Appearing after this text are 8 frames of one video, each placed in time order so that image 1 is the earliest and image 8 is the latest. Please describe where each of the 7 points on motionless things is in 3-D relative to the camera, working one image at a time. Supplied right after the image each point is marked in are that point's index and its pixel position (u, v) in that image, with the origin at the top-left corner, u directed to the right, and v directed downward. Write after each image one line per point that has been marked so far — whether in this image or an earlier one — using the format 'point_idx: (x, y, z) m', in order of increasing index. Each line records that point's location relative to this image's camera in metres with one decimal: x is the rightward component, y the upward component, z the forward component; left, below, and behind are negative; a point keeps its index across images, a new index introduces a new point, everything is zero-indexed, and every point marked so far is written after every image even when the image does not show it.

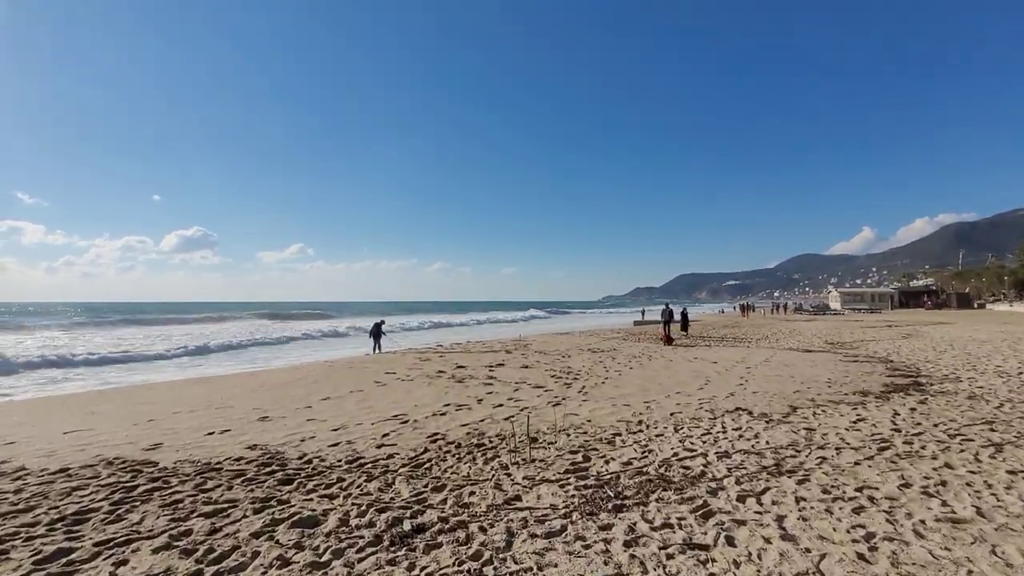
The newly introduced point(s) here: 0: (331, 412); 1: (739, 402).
0: (-2.7, -1.9, +7.4) m
1: (+3.8, -1.9, +8.0) m
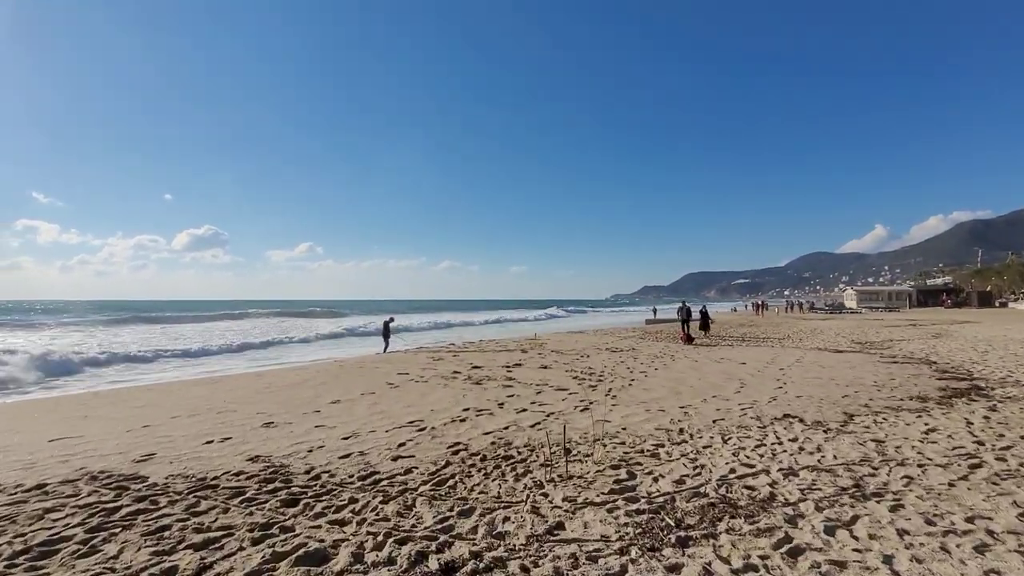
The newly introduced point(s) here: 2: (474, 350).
0: (-2.4, -1.8, +6.8) m
1: (+4.1, -1.8, +7.3) m
2: (-1.2, -2.0, +15.4) m
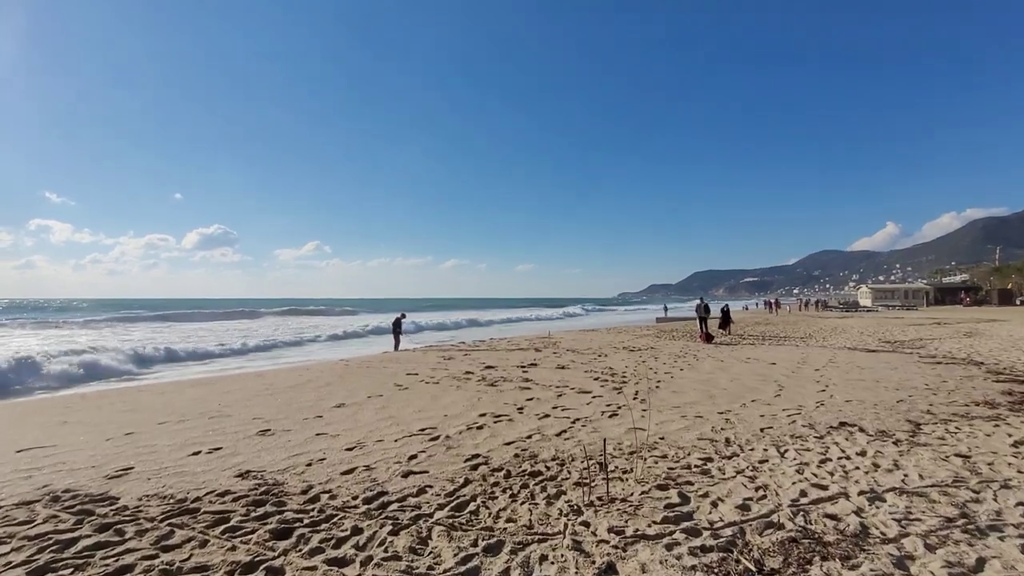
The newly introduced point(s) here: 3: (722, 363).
0: (-2.1, -1.7, +6.1) m
1: (+4.4, -1.7, +6.6) m
2: (-0.7, -1.9, +14.7) m
3: (+5.2, -1.9, +12.1) m
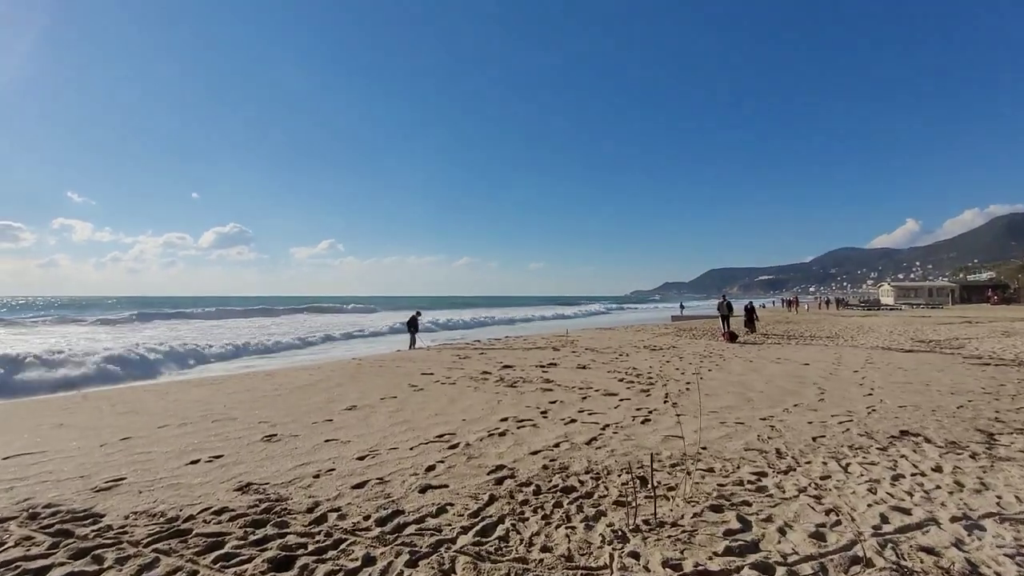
0: (-1.8, -1.6, +5.7) m
1: (+4.7, -1.6, +6.0) m
2: (-0.2, -1.8, +14.2) m
3: (+5.7, -1.8, +11.5) m
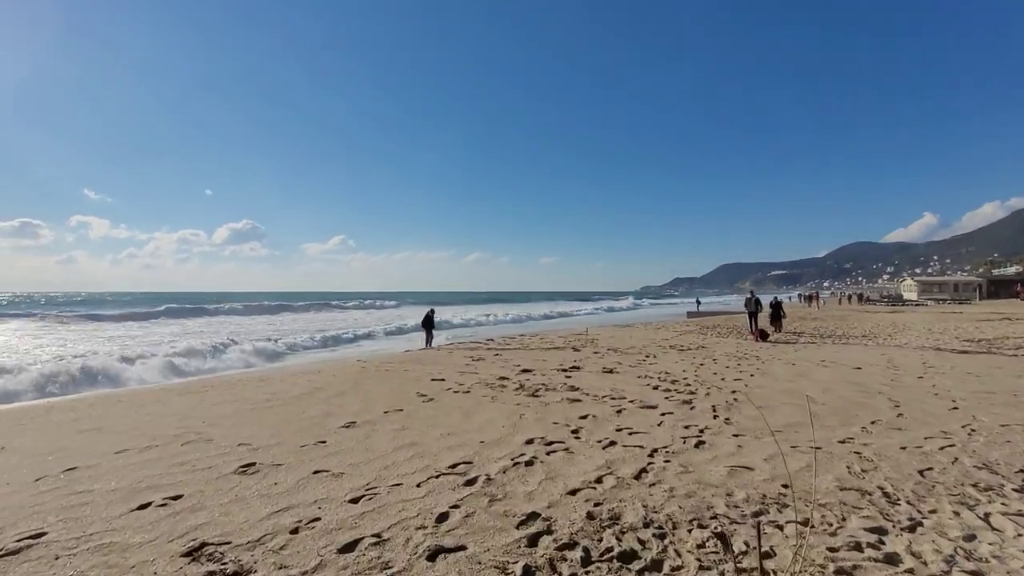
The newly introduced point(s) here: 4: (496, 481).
0: (-1.5, -1.6, +4.7) m
1: (+5.0, -1.6, +4.9) m
2: (+0.2, -1.7, +13.2) m
3: (+6.1, -1.7, +10.4) m
4: (-0.1, -1.6, +4.1) m
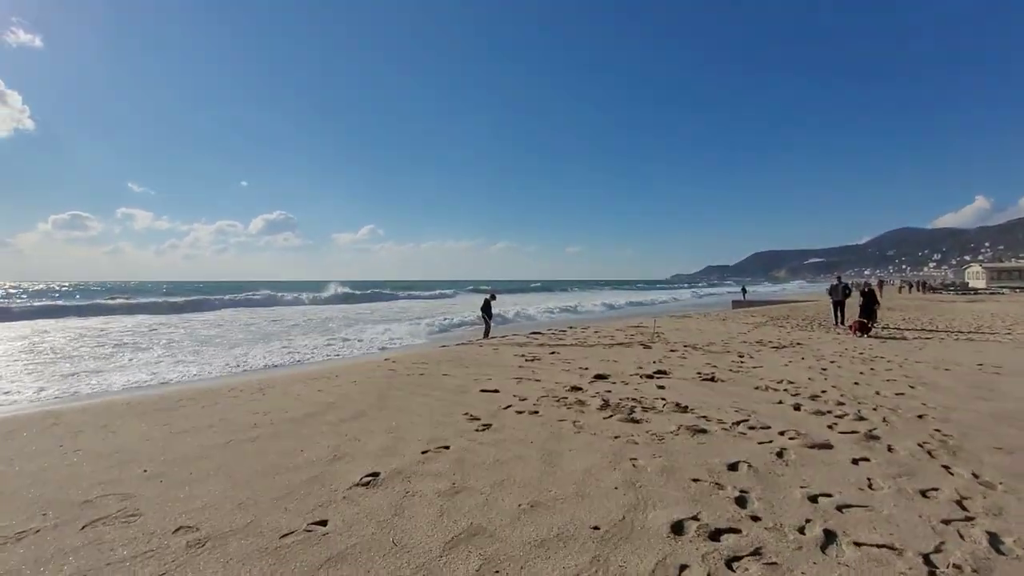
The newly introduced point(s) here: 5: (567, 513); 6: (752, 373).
0: (-0.7, -1.4, +2.6) m
1: (+5.8, -1.4, +2.4) m
2: (+1.5, -1.3, +11.0) m
3: (+7.2, -1.4, +7.8) m
4: (+0.6, -1.5, +1.9) m
5: (+0.4, -1.4, +3.2) m
6: (+4.0, -1.4, +8.2) m
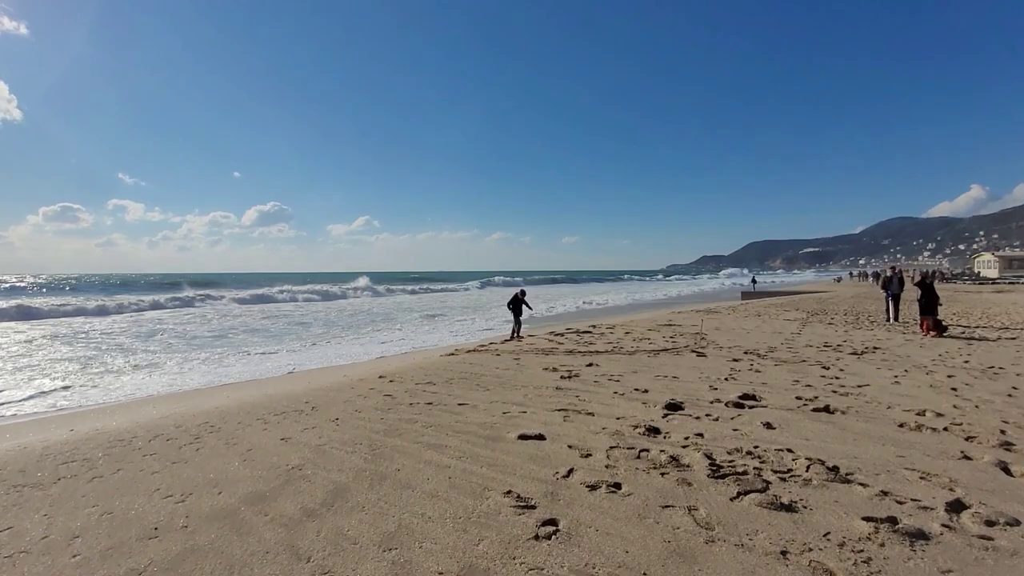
0: (-0.2, -1.5, +0.5) m
1: (+6.3, -1.5, +0.4) m
2: (+1.9, -1.2, +8.9) m
3: (+7.7, -1.3, +5.8) m
4: (+1.2, -1.5, -0.2) m
5: (+0.9, -1.5, +1.2) m
6: (+4.5, -1.4, +6.2) m
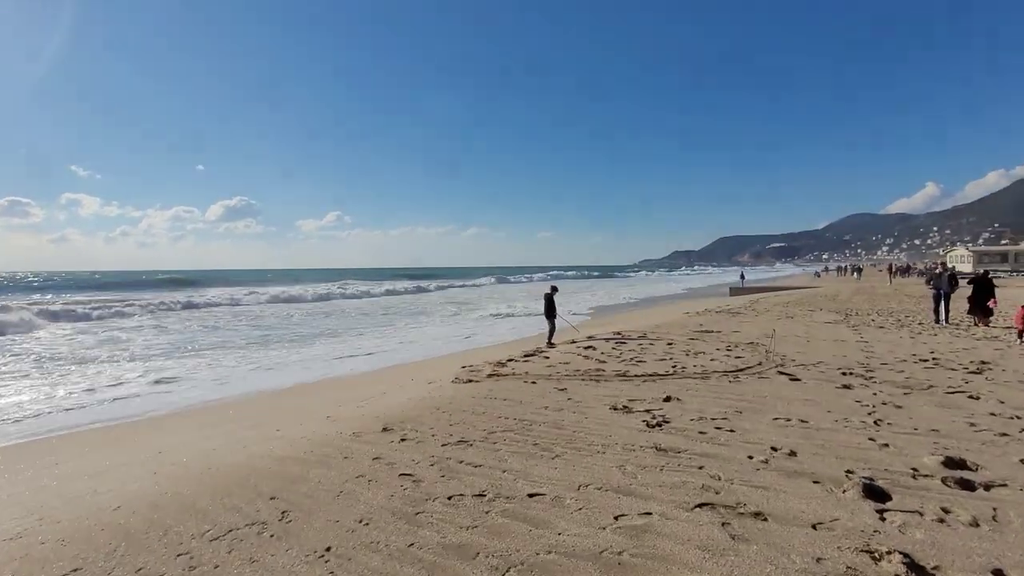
0: (+0.8, -1.7, -1.7) m
1: (+7.4, -1.6, -1.5) m
2: (+2.5, -1.3, +6.8) m
3: (+8.4, -1.4, +4.0) m
4: (+2.2, -1.7, -2.3) m
5: (+1.8, -1.6, -1.0) m
6: (+5.2, -1.5, +4.2) m
